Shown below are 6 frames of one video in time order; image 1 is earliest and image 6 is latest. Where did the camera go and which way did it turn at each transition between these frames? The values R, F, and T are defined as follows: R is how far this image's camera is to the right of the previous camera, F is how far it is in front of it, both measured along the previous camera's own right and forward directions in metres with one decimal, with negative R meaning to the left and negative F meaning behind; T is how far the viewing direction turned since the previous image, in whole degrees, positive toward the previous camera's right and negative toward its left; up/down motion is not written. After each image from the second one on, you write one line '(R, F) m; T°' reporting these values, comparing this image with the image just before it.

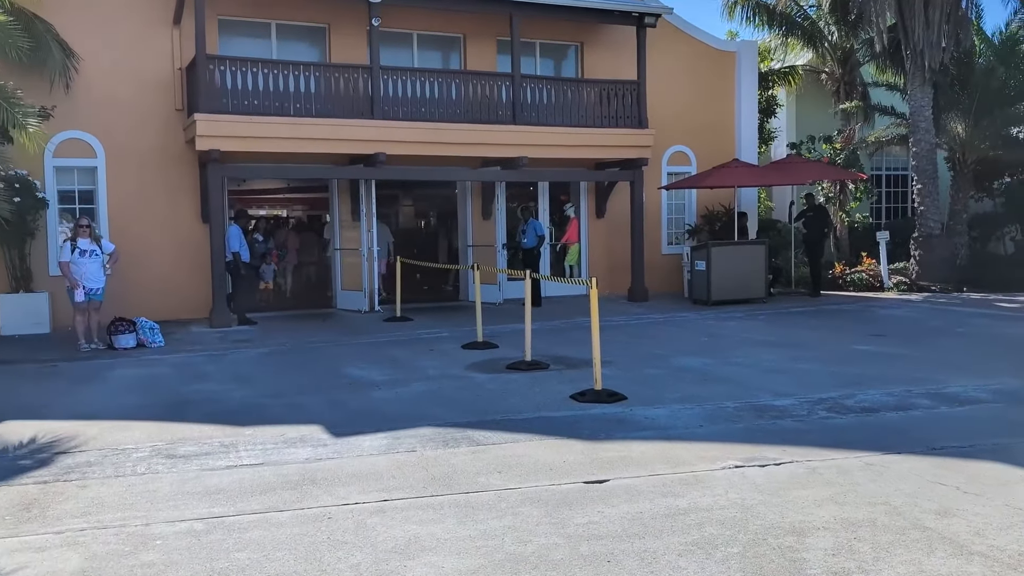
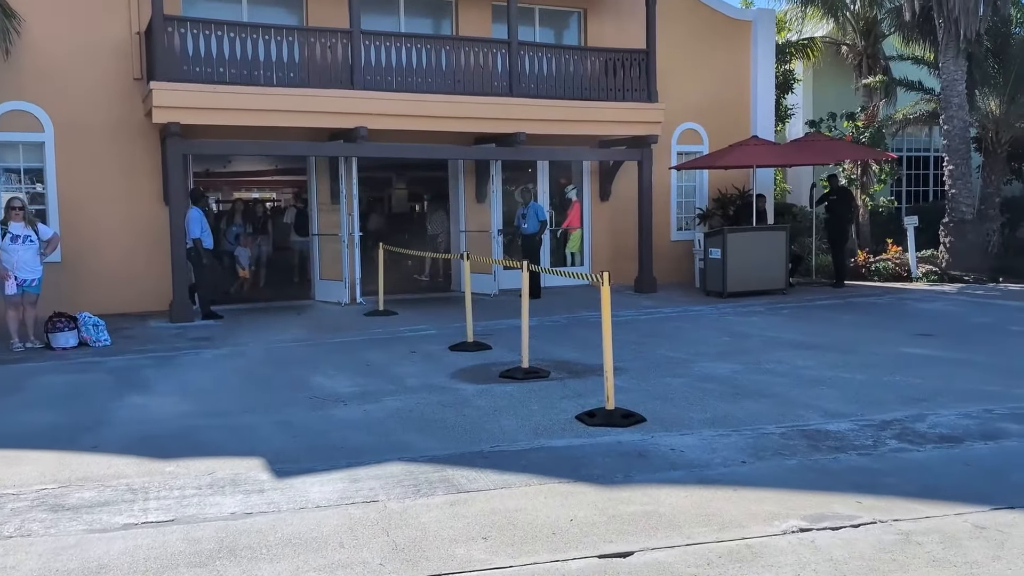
(0.0, +1.3) m; 0°
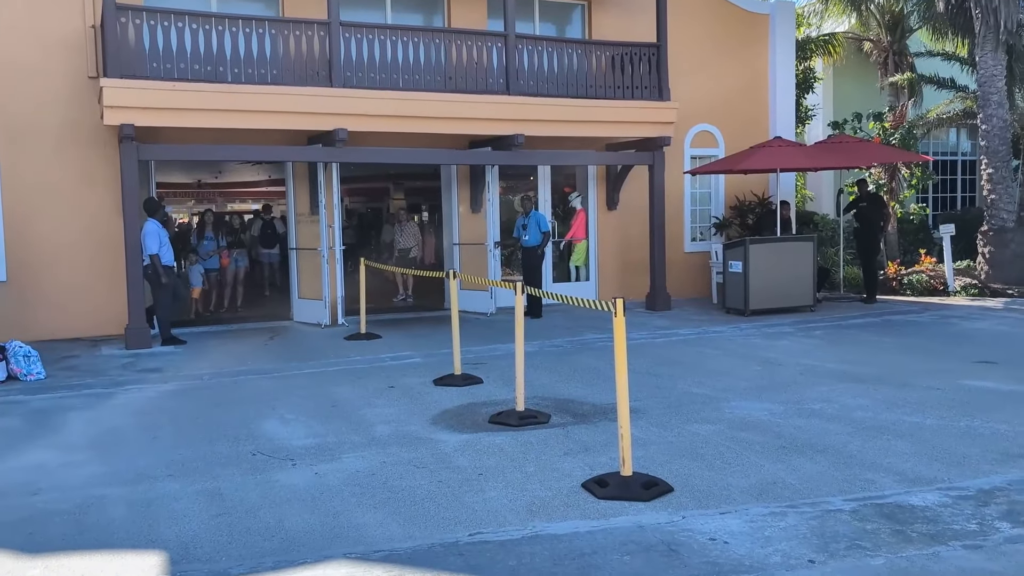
(+0.1, +1.2) m; 0°
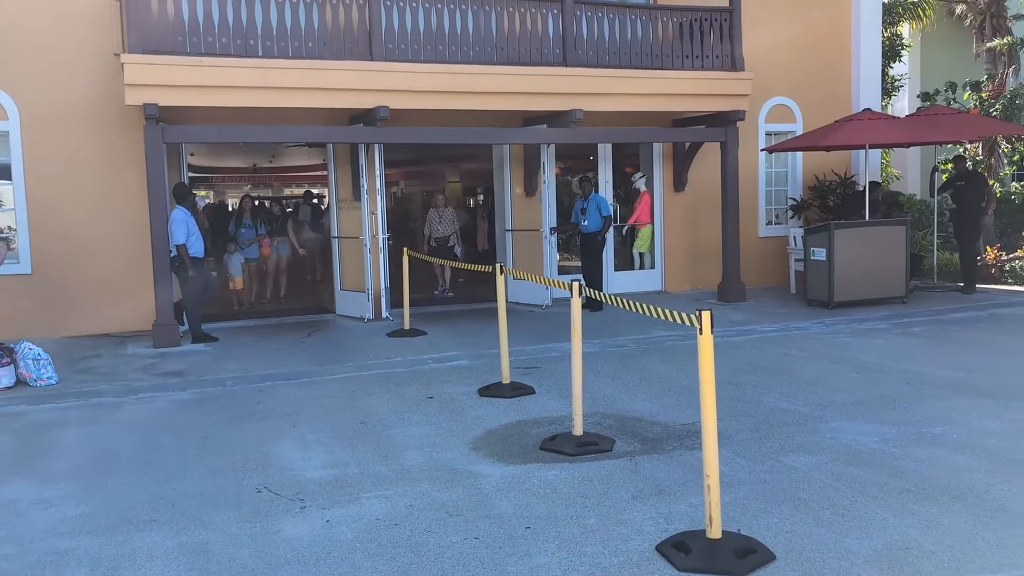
(0.0, +0.9) m; -4°
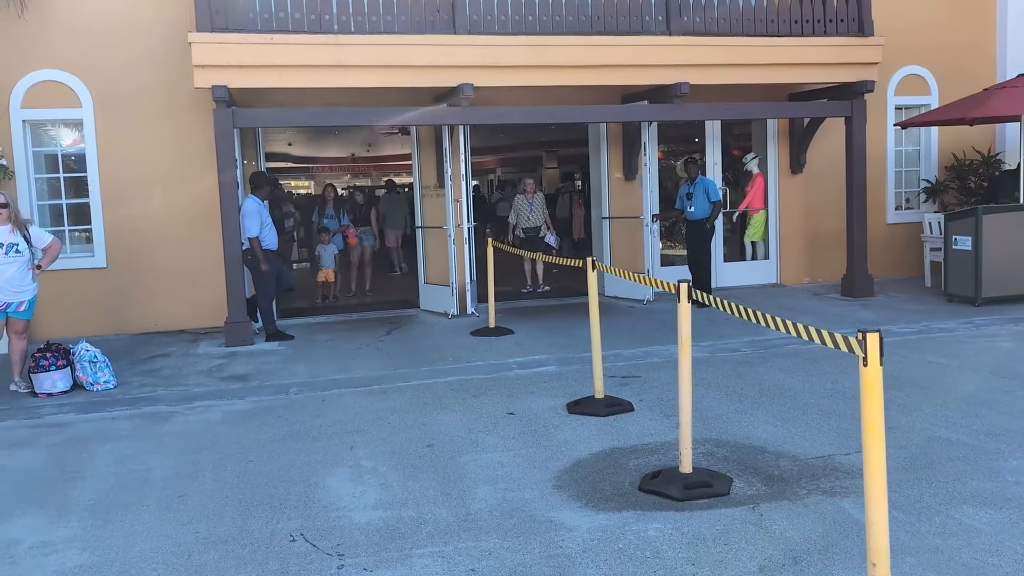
(0.0, +0.9) m; -6°
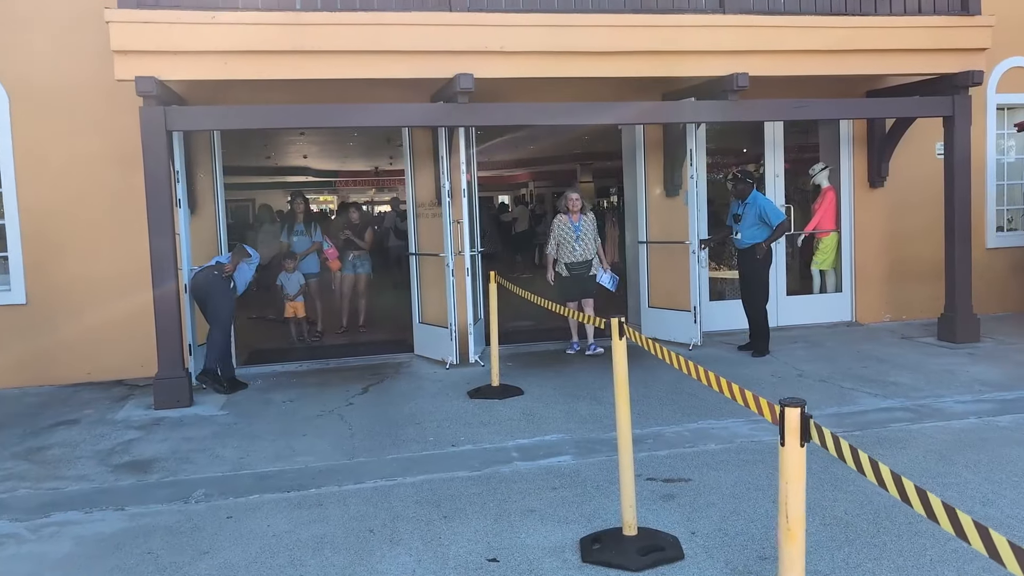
(+0.2, +1.9) m; -2°
